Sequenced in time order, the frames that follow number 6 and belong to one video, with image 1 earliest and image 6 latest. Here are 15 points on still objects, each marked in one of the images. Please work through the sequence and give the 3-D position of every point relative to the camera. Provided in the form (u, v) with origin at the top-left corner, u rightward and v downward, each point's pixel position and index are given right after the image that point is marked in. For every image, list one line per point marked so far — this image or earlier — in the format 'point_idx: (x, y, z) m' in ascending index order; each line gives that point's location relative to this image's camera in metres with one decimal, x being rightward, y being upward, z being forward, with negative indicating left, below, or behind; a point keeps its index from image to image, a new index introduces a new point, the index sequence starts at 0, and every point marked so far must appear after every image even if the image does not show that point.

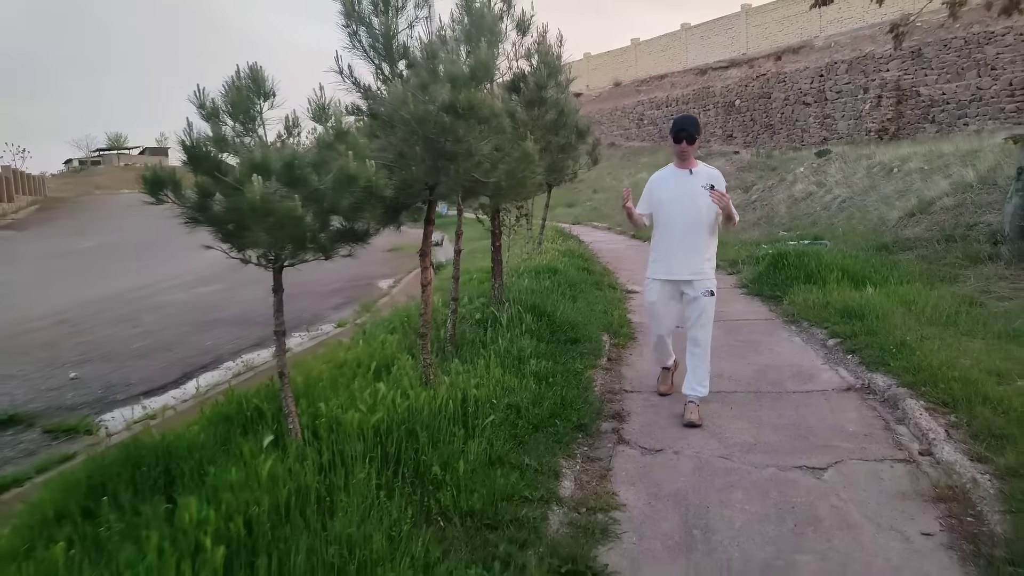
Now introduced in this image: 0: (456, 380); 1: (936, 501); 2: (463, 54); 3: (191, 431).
0: (-0.3, -0.6, +4.3) m
1: (+2.0, -1.0, +3.3) m
2: (-0.3, +1.4, +4.3) m
3: (-1.5, -0.7, +3.3) m
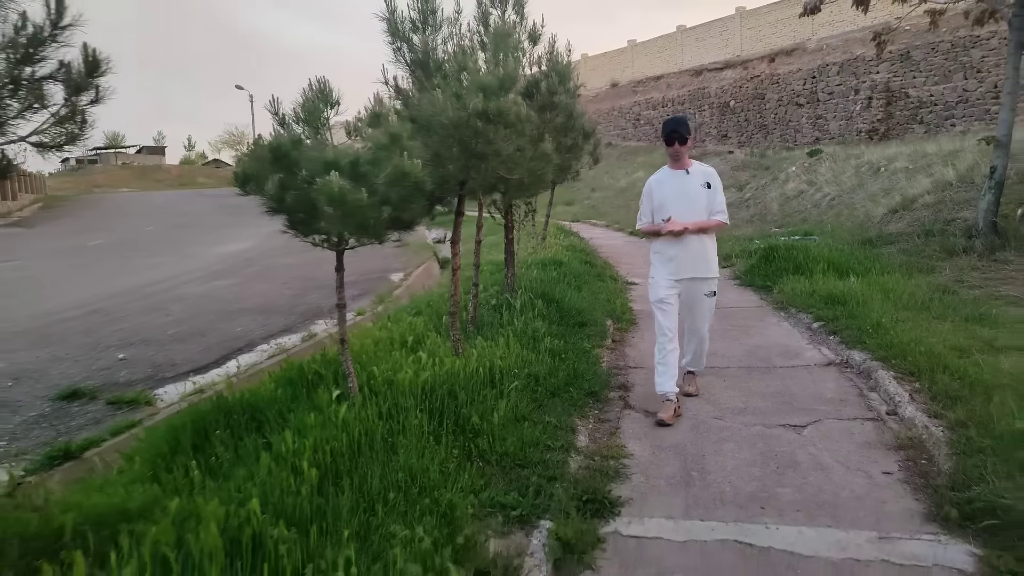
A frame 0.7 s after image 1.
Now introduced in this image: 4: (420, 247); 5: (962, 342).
0: (-0.2, -0.5, +4.9) m
1: (+2.1, -0.9, +3.9) m
2: (-0.1, +1.5, +4.9) m
3: (-1.3, -0.5, +3.9) m
4: (-2.2, +0.9, +16.2) m
5: (+3.4, -0.4, +5.4) m
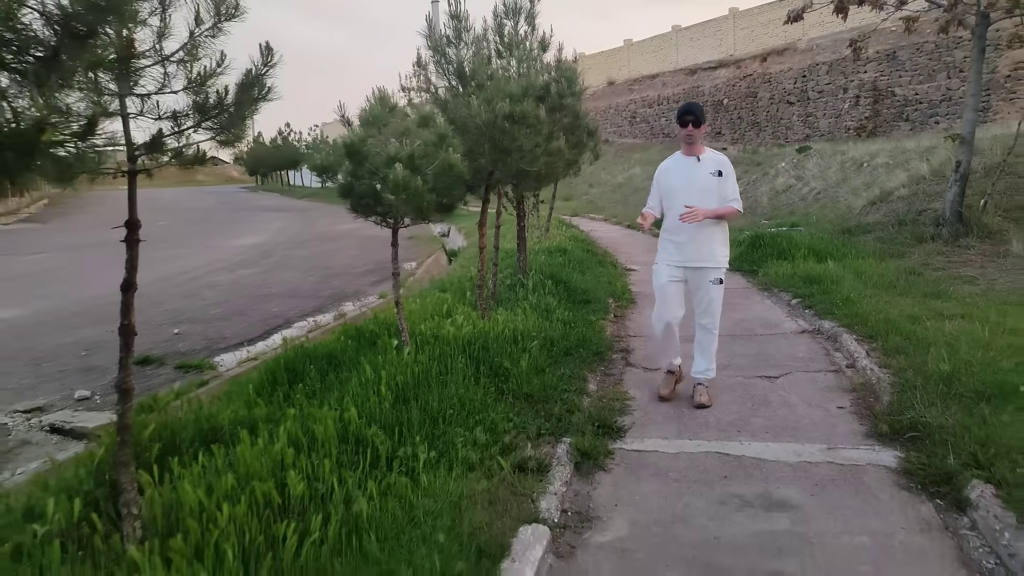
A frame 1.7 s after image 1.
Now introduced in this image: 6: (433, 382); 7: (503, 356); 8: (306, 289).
0: (-0.1, -0.3, +5.7) m
1: (+2.3, -0.7, +4.8) m
2: (0.0, +1.7, +5.8) m
3: (-1.2, -0.4, +4.7) m
4: (-2.1, +1.2, +17.1) m
5: (+3.6, -0.2, +6.2) m
6: (-0.5, -0.5, +4.1) m
7: (-0.1, -0.5, +4.8) m
8: (-3.1, 0.0, +10.5) m
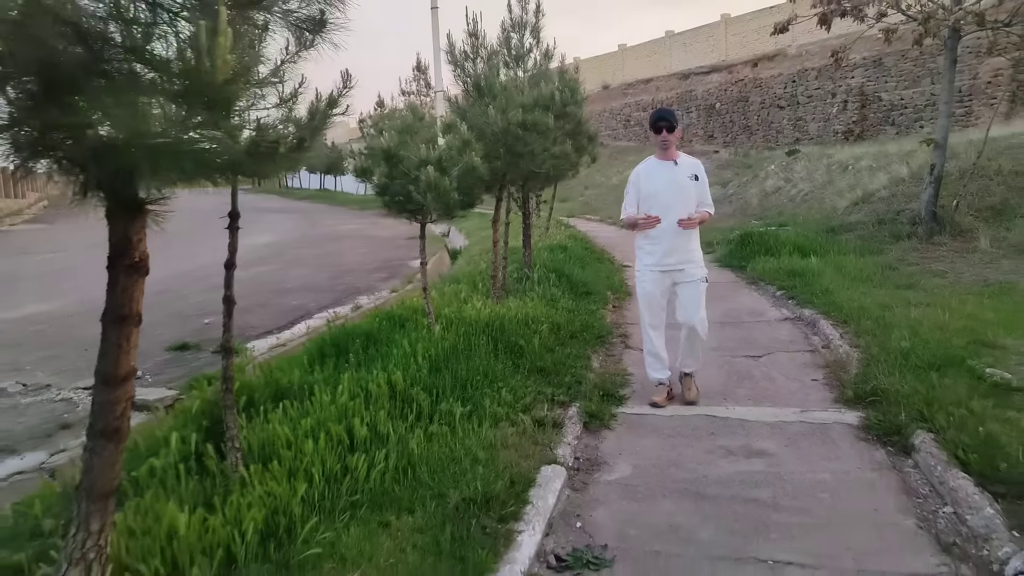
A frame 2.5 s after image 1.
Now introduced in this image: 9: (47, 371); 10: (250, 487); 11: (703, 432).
0: (0.0, -0.2, +6.3) m
1: (+2.4, -0.6, +5.4) m
2: (+0.1, +1.8, +6.4) m
3: (-1.1, -0.3, +5.3) m
4: (-2.1, +1.2, +17.7) m
5: (+3.7, -0.1, +6.9) m
6: (-0.3, -0.4, +4.7) m
7: (0.0, -0.4, +5.4) m
8: (-3.0, +0.1, +11.1) m
9: (-4.2, -0.7, +6.3) m
10: (-1.1, -0.8, +2.8) m
11: (+1.2, -0.9, +4.2) m
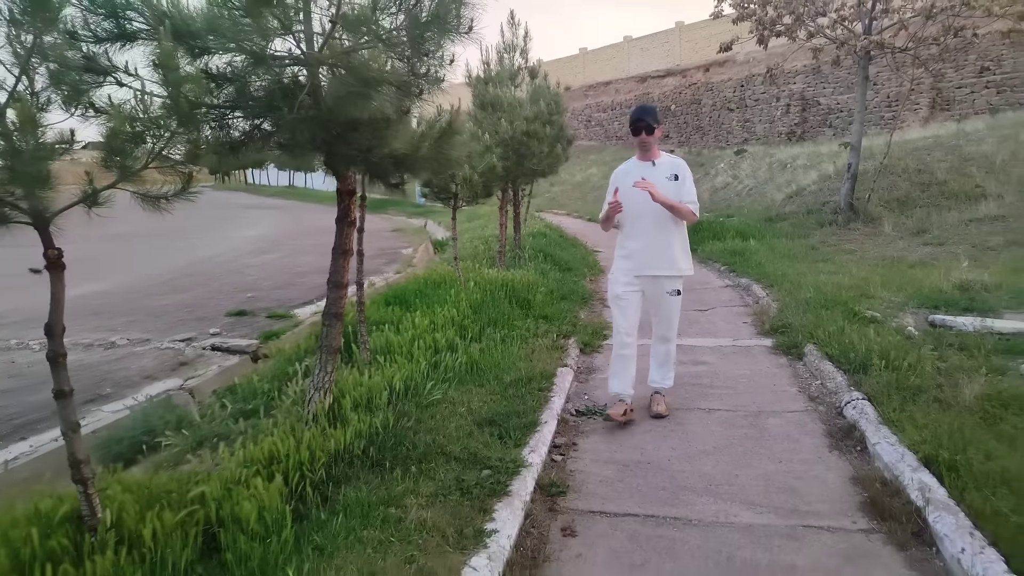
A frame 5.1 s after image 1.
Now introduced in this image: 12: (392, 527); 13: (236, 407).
0: (+0.1, +0.1, +8.1) m
1: (+2.5, -0.3, +7.3) m
2: (+0.1, +2.1, +8.1) m
3: (-1.0, 0.0, +7.0) m
4: (-2.7, +1.5, +19.2) m
5: (+3.7, +0.2, +8.8) m
6: (-0.2, -0.1, +6.4) m
7: (+0.1, 0.0, +7.1) m
8: (-3.3, +0.4, +12.7) m
9: (-4.2, -0.5, +7.8) m
10: (-0.8, -0.5, +4.5) m
11: (+1.3, -0.6, +6.0) m
12: (-0.5, -1.0, +2.9) m
13: (-1.6, -0.7, +4.2) m
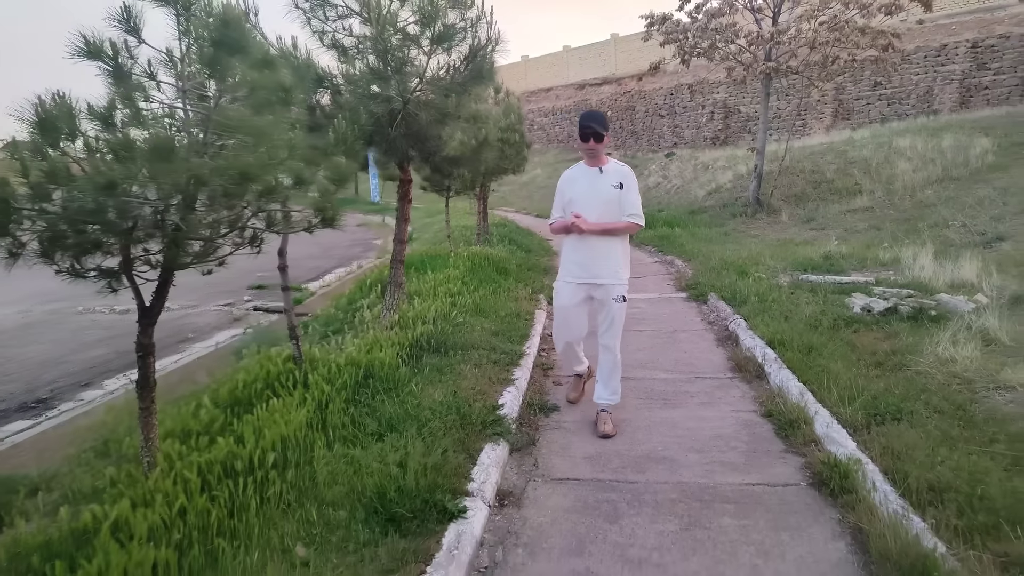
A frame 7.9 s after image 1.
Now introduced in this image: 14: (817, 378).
0: (-0.3, +0.5, +10.1) m
1: (+2.2, +0.1, +9.6) m
2: (-0.3, +2.5, +10.2) m
3: (-1.2, +0.4, +9.0) m
4: (-4.0, +1.8, +21.0) m
5: (+3.3, +0.6, +11.2) m
6: (-0.4, +0.2, +8.4) m
7: (-0.1, +0.3, +9.2) m
8: (-4.0, +0.7, +14.4) m
9: (-4.5, -0.1, +9.5) m
10: (-0.8, -0.1, +6.5) m
11: (+1.1, -0.2, +8.2) m
12: (-0.4, -0.6, +4.9) m
13: (-1.6, -0.3, +6.1) m
14: (+2.1, -0.6, +4.7) m
